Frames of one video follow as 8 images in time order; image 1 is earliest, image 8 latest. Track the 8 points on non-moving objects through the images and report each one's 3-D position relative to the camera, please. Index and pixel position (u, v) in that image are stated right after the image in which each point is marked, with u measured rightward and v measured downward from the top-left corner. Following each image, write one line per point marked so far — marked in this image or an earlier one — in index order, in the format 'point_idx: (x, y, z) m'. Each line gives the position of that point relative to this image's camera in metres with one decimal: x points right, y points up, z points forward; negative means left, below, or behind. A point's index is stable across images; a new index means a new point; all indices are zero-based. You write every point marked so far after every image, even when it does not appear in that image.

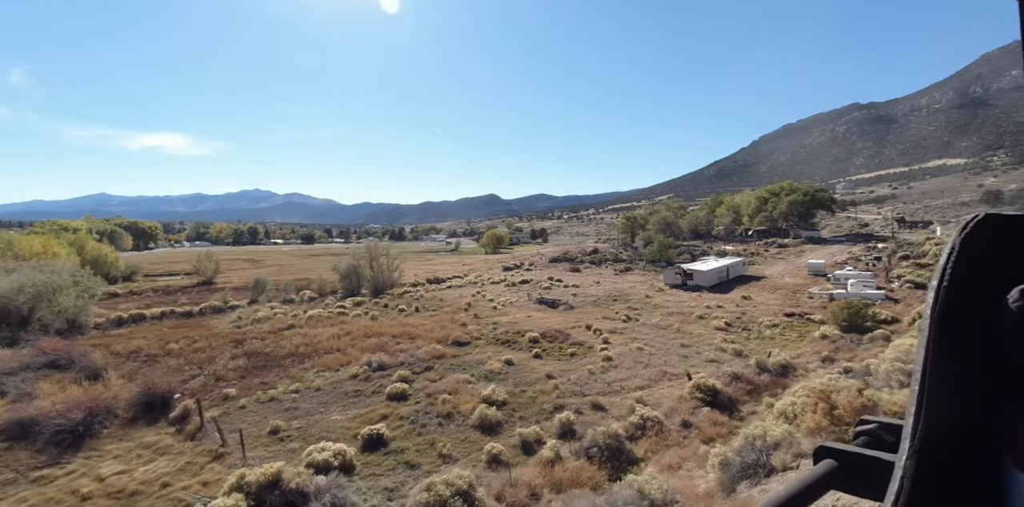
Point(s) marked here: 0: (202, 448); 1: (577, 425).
0: (-12.7, -7.9, +18.8) m
1: (+2.8, -7.3, +19.5) m
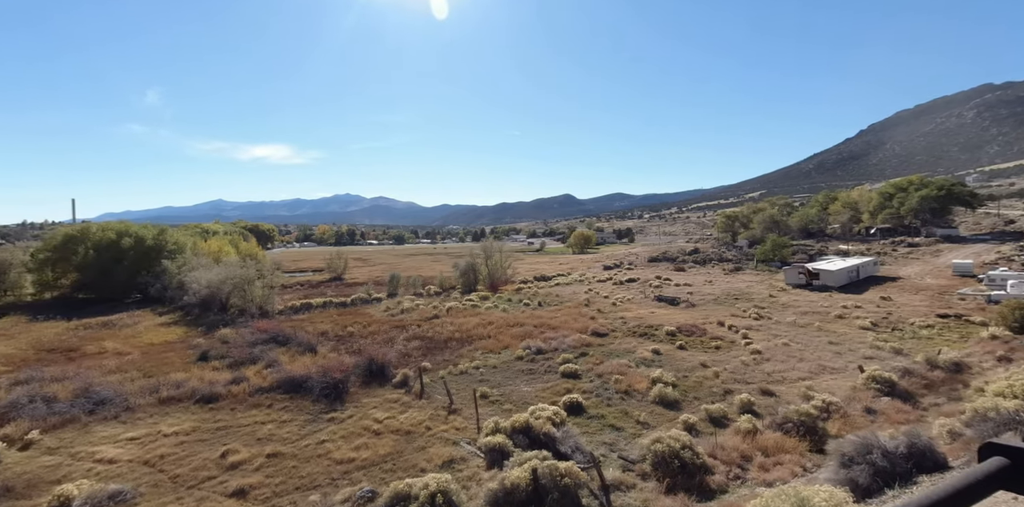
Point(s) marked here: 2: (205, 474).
0: (-3.9, -7.6, +23.2) m
1: (+11.5, -7.1, +21.4) m
2: (-11.2, -8.1, +16.8) m
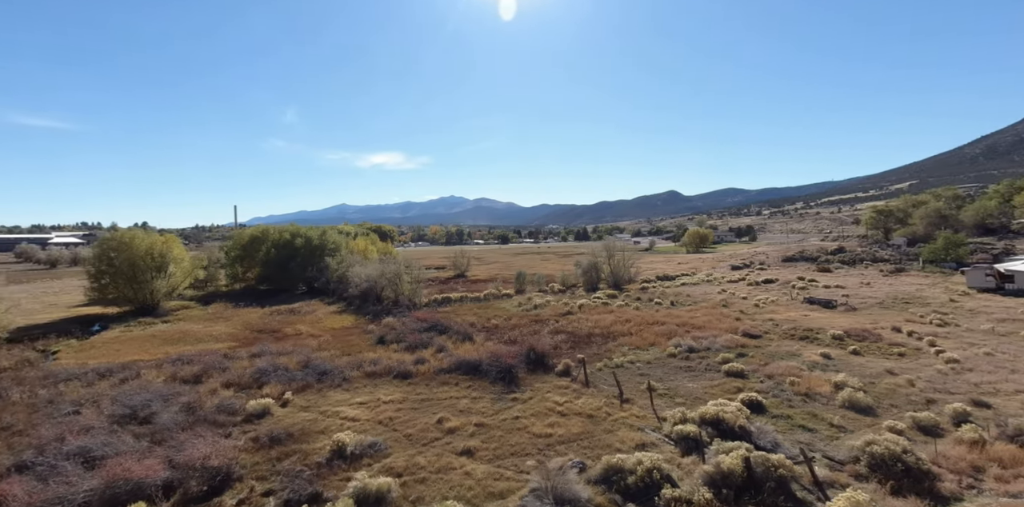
0: (+5.1, -7.4, +24.5) m
1: (+19.7, -7.0, +19.5) m
2: (-3.4, -7.9, +19.9) m
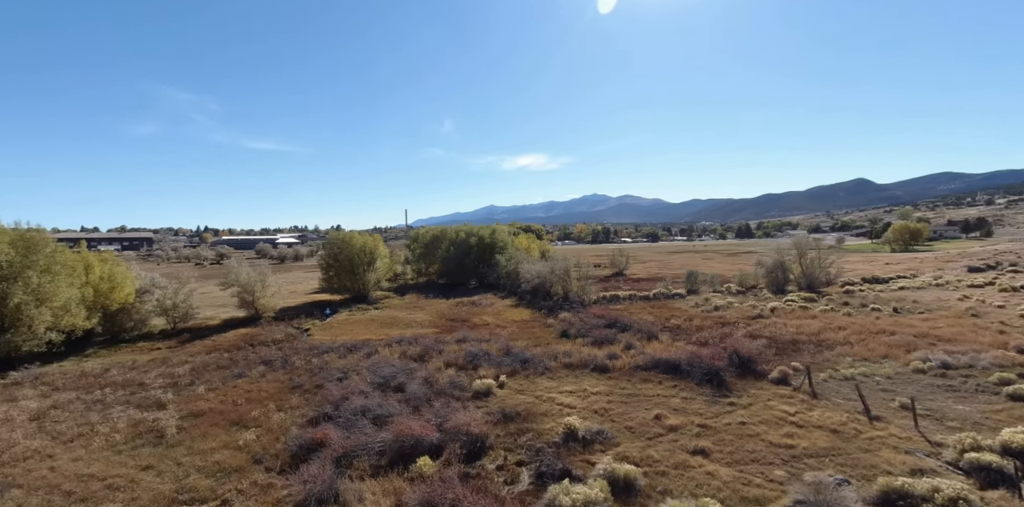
0: (+15.7, -7.2, +21.6) m
1: (+28.2, -6.8, +12.4) m
2: (+6.2, -7.7, +19.8) m
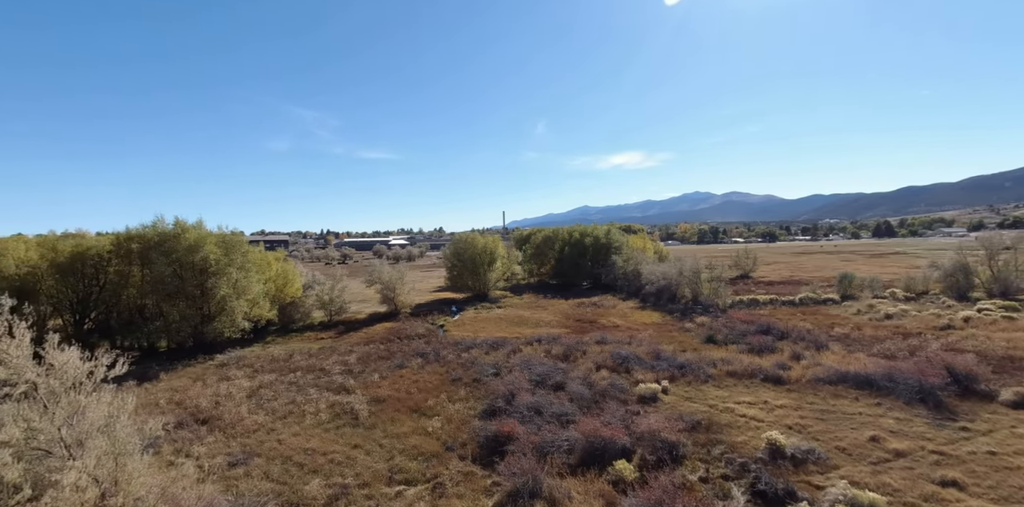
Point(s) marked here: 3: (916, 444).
0: (+23.5, -7.2, +17.2) m
1: (+33.8, -6.8, +5.7) m
2: (+13.8, -7.6, +17.4) m
3: (+15.8, -7.5, +18.0) m
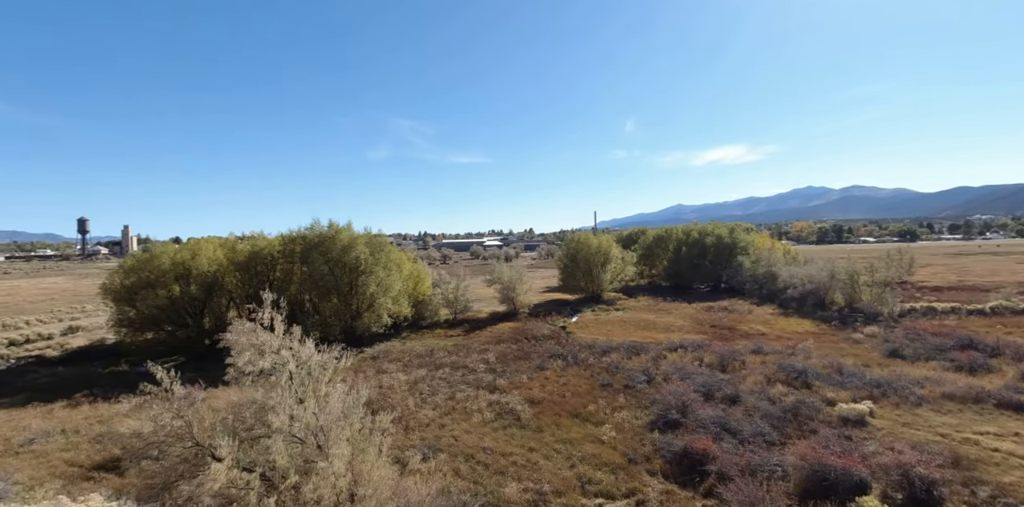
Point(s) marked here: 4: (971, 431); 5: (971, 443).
0: (+30.2, -7.1, +10.9) m
1: (+38.1, -6.7, -2.4) m
2: (+20.7, -7.6, +12.9) m
3: (+22.7, -7.4, +13.1) m
4: (+19.5, -7.6, +19.5) m
5: (+18.4, -7.6, +18.4) m
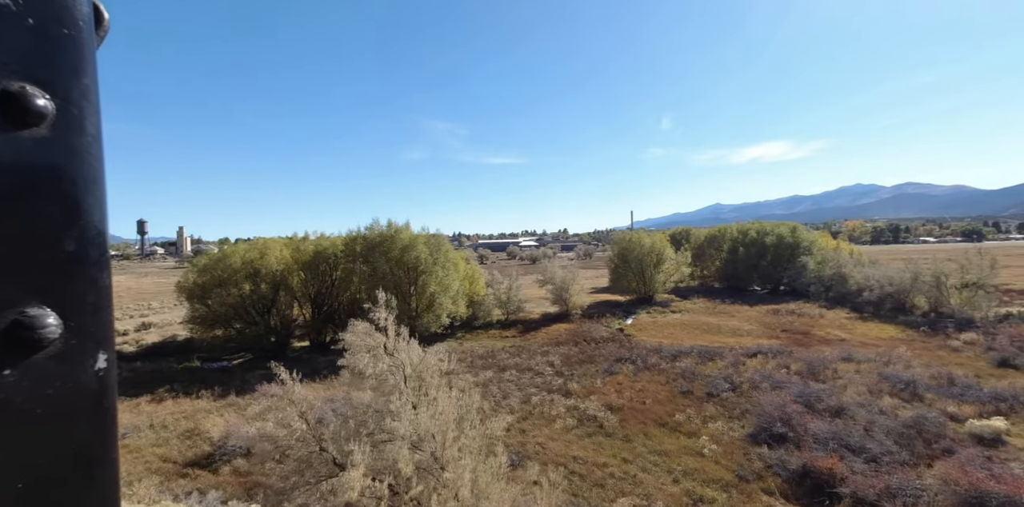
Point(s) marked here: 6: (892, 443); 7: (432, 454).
0: (+33.3, -7.1, +7.7) m
1: (+40.3, -6.7, -6.2) m
2: (+24.0, -7.5, +10.3) m
3: (+26.1, -7.4, +10.4) m
4: (+23.2, -7.5, +17.0) m
5: (+22.1, -7.6, +16.0) m
6: (+14.9, -7.4, +18.1) m
7: (-1.9, -5.1, +11.5) m
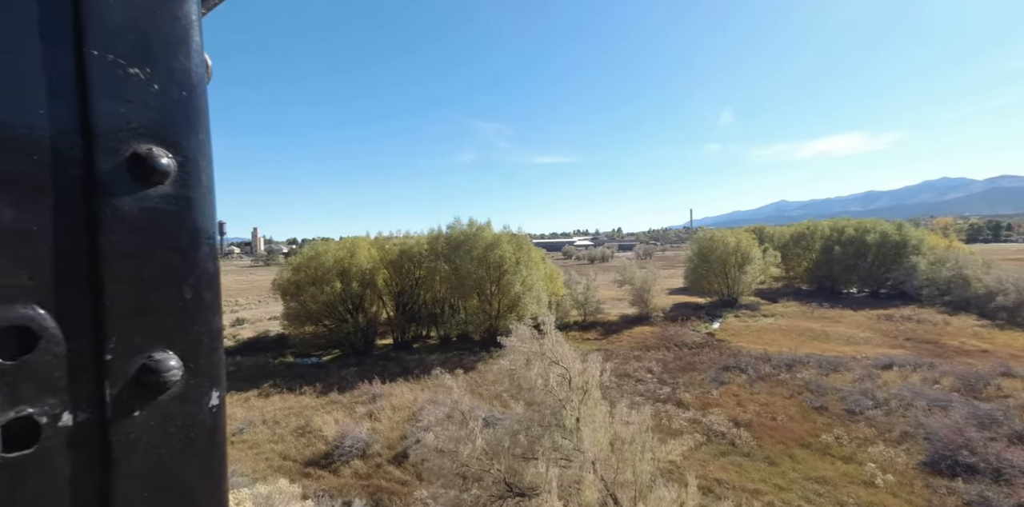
0: (+37.0, -7.1, +2.3) m
1: (+42.3, -6.6, -12.2) m
2: (+28.0, -7.5, +6.0) m
3: (+30.0, -7.4, +5.9) m
4: (+28.0, -7.5, +12.7) m
5: (+26.8, -7.5, +11.9) m
6: (+19.8, -7.3, +14.7) m
7: (+2.3, -5.0, +10.1) m
